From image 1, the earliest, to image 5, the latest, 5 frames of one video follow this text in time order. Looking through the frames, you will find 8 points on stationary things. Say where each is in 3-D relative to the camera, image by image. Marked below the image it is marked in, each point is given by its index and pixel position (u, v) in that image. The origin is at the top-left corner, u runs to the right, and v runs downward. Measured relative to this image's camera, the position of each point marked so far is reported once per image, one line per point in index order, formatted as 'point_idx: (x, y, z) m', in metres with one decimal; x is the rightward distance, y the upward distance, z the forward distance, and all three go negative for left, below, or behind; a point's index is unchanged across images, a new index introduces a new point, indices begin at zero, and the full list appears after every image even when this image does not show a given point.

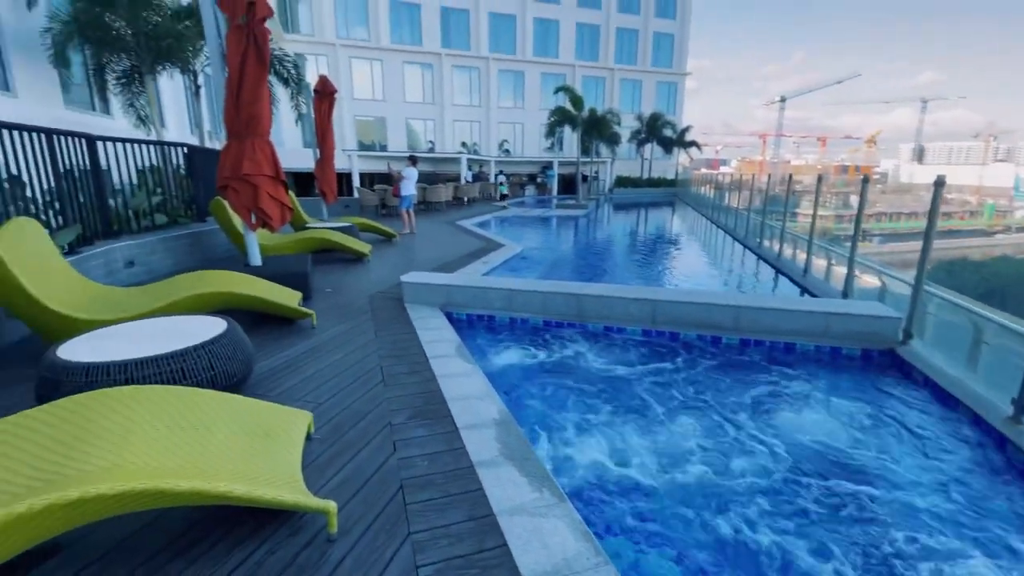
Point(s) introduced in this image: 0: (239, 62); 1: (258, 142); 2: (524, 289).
0: (-2.4, +2.0, +4.2) m
1: (-2.4, +1.4, +4.4) m
2: (+0.1, 0.0, +4.2) m
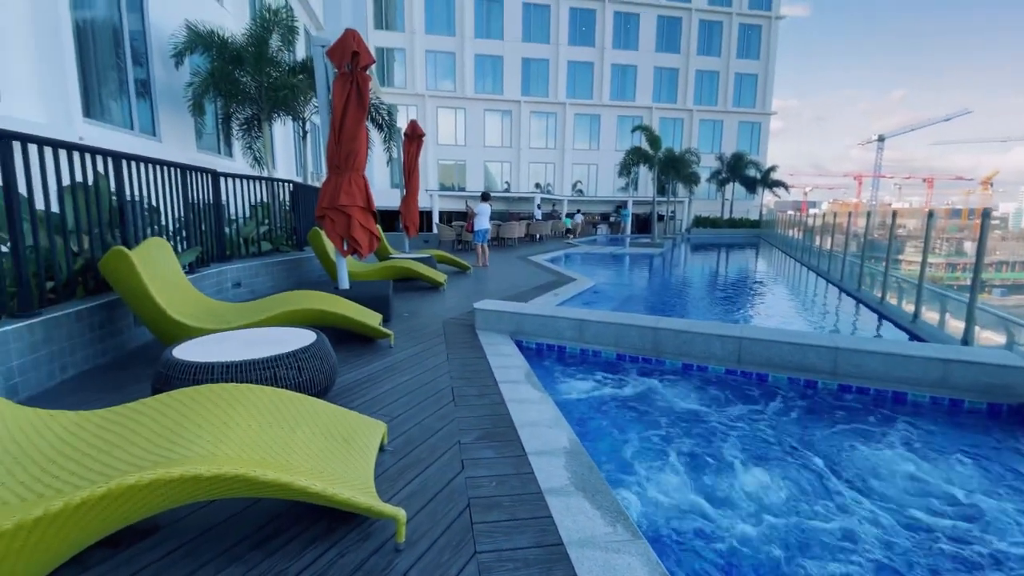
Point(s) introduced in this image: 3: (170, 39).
0: (-1.7, +1.8, +4.7) m
1: (-1.6, +1.1, +4.8) m
2: (+0.7, -0.3, +4.2) m
3: (-5.8, +4.2, +8.0) m
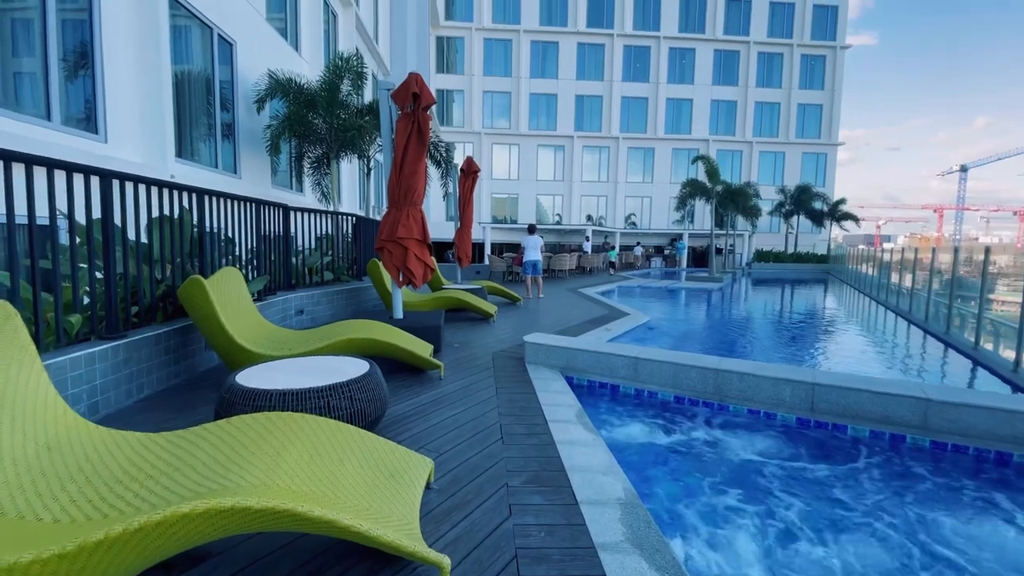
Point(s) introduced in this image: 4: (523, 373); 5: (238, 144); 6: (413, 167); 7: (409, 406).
0: (-1.1, +1.5, +4.9) m
1: (-1.1, +0.8, +5.0) m
2: (+1.2, -0.6, +4.0) m
3: (-4.8, +3.8, +8.8) m
4: (+0.1, -0.7, +4.1) m
5: (-4.9, +2.6, +8.5) m
6: (-1.0, +1.3, +4.9) m
7: (-0.7, -0.8, +3.2) m
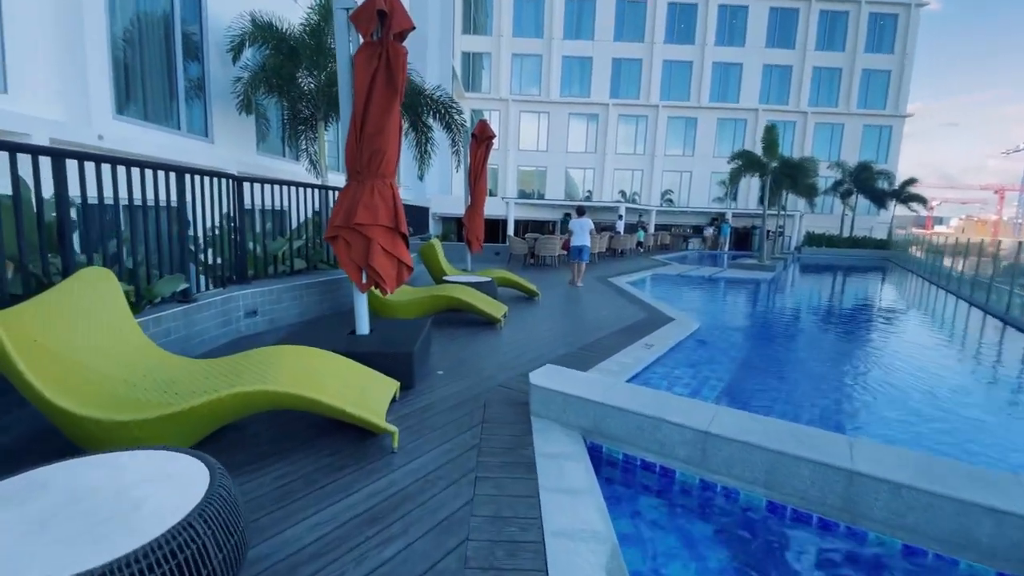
0: (-1.1, +1.5, +3.4) m
1: (-1.0, +0.8, +3.5) m
2: (+1.1, -0.8, +2.5) m
3: (-4.4, +4.0, +7.4) m
4: (+0.1, -0.9, +2.7) m
5: (-4.6, +2.8, +7.1) m
6: (-1.0, +1.2, +3.4) m
7: (-0.8, -1.0, +1.9) m
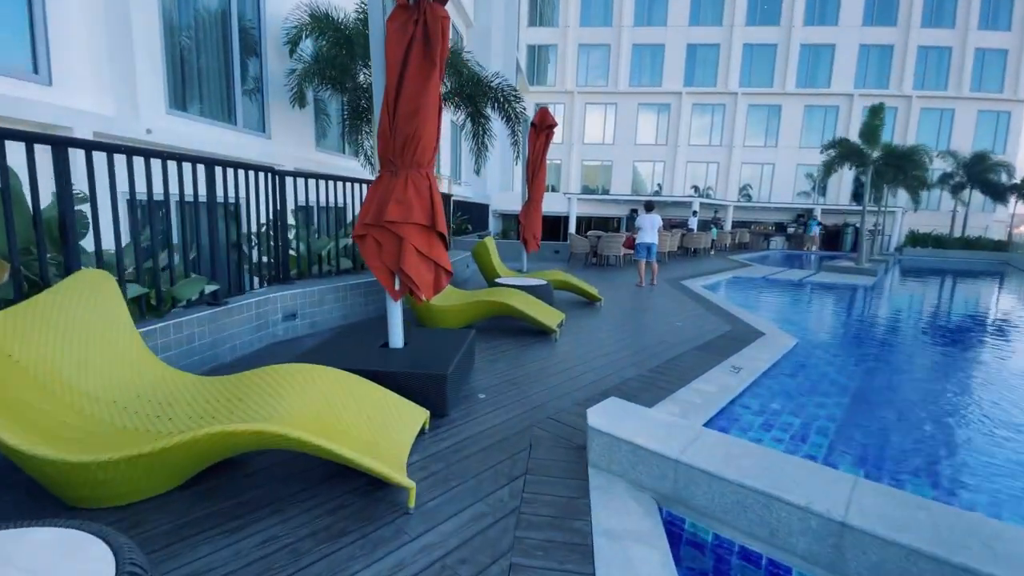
0: (-0.7, +1.4, +2.9) m
1: (-0.6, +0.7, +3.0) m
2: (+1.3, -0.9, +1.7) m
3: (-3.5, +4.1, +7.2) m
4: (+0.3, -1.0, +2.1) m
5: (-3.7, +2.8, +7.0) m
6: (-0.6, +1.2, +2.9) m
7: (-0.7, -1.0, +1.4) m
